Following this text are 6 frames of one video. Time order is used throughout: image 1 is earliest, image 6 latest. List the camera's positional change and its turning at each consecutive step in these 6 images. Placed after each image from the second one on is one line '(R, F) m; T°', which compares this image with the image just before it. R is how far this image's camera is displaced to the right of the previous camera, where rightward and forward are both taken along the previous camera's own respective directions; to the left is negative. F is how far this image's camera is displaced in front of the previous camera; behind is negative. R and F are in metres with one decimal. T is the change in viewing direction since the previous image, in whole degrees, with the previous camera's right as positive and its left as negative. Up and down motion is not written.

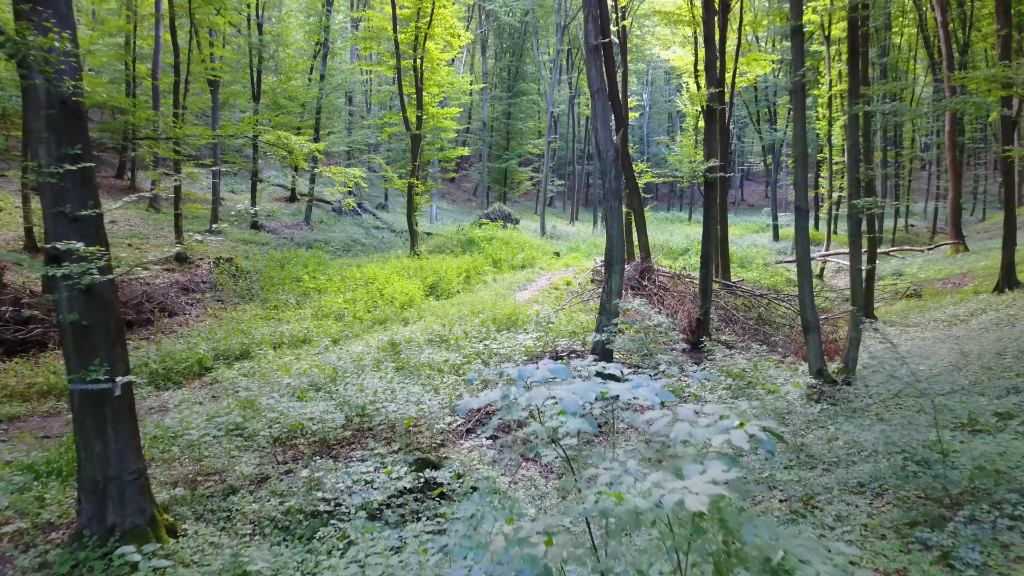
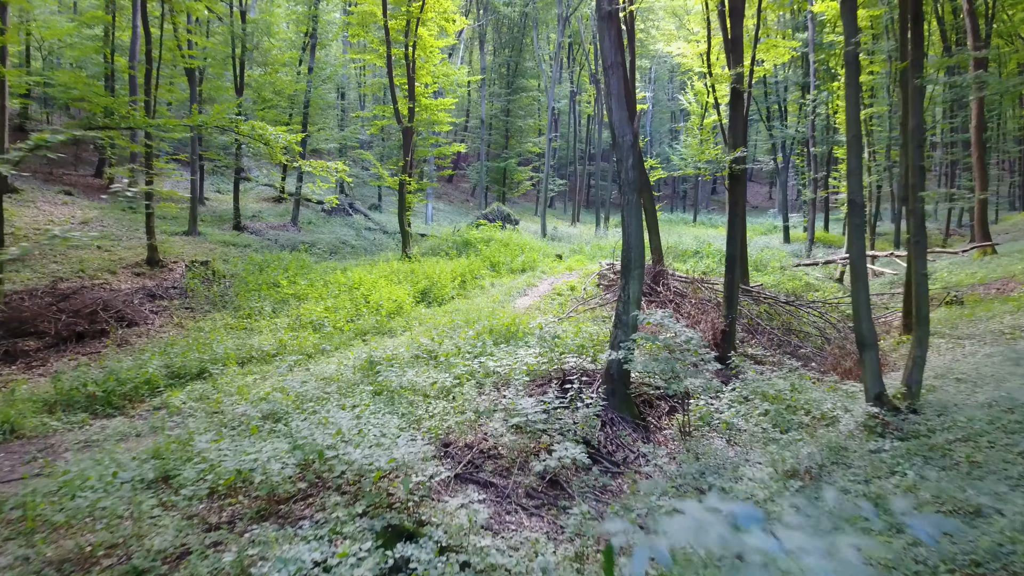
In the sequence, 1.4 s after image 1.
(0.0, +1.0) m; 0°
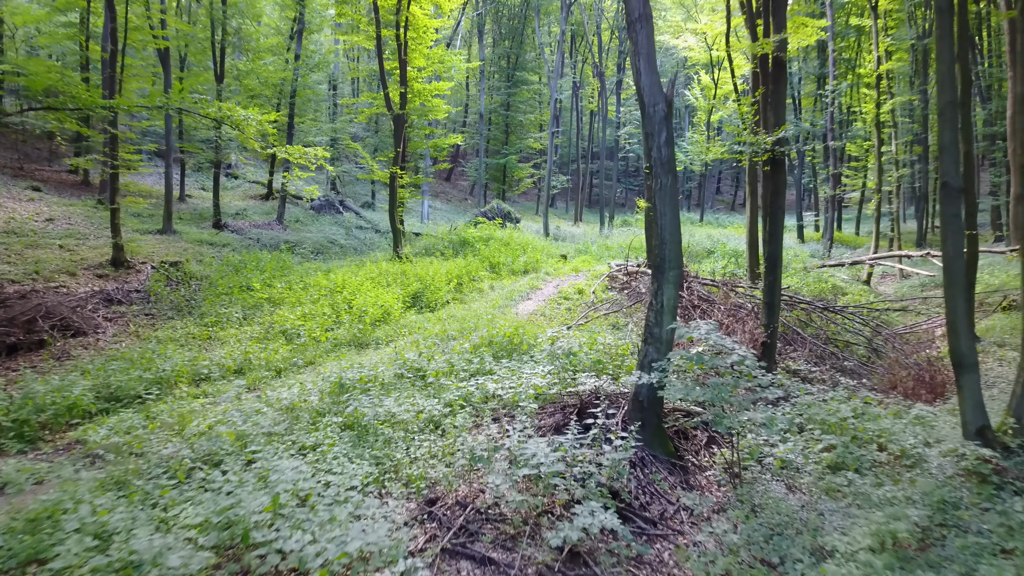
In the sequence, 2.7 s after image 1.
(0.0, +1.1) m; 0°
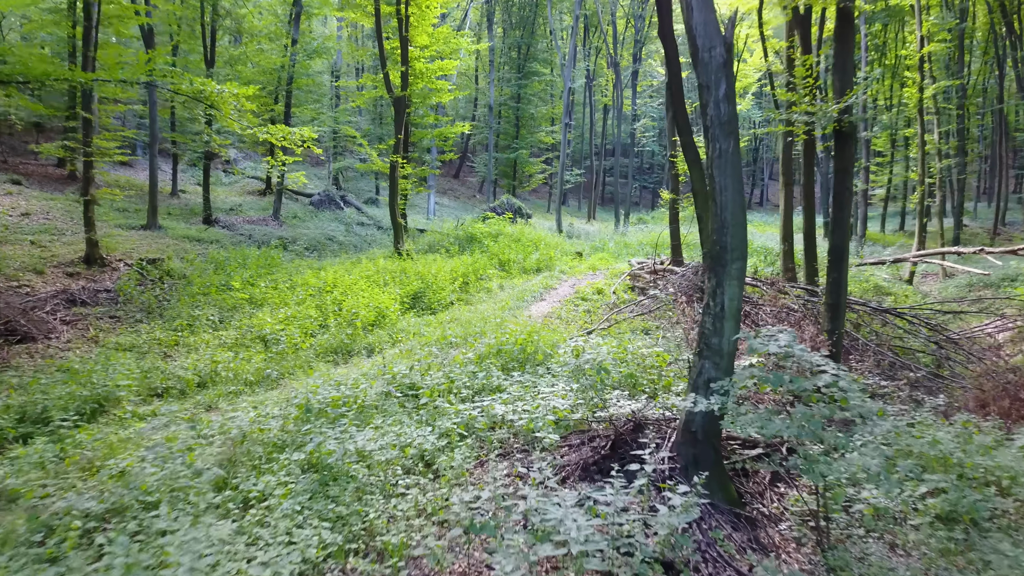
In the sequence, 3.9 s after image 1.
(0.0, +1.0) m; -1°
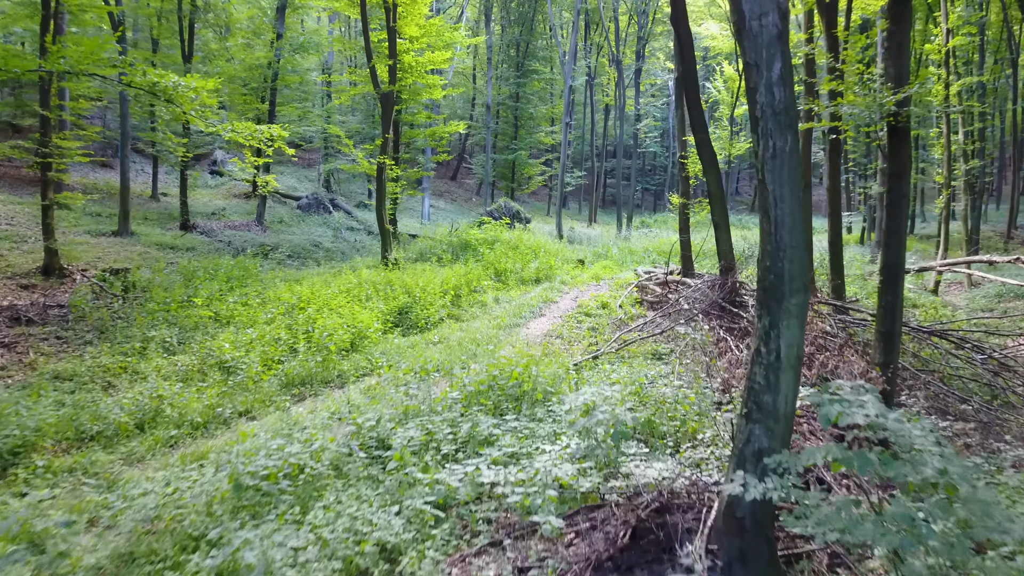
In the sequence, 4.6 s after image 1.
(0.0, +0.8) m; 0°
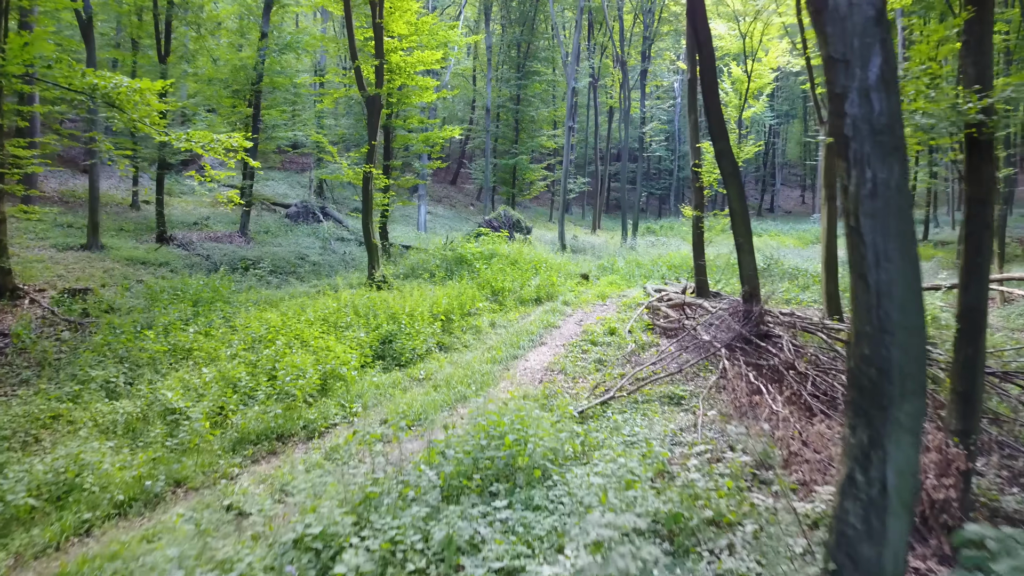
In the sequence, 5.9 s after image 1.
(+0.1, +0.9) m; 0°
